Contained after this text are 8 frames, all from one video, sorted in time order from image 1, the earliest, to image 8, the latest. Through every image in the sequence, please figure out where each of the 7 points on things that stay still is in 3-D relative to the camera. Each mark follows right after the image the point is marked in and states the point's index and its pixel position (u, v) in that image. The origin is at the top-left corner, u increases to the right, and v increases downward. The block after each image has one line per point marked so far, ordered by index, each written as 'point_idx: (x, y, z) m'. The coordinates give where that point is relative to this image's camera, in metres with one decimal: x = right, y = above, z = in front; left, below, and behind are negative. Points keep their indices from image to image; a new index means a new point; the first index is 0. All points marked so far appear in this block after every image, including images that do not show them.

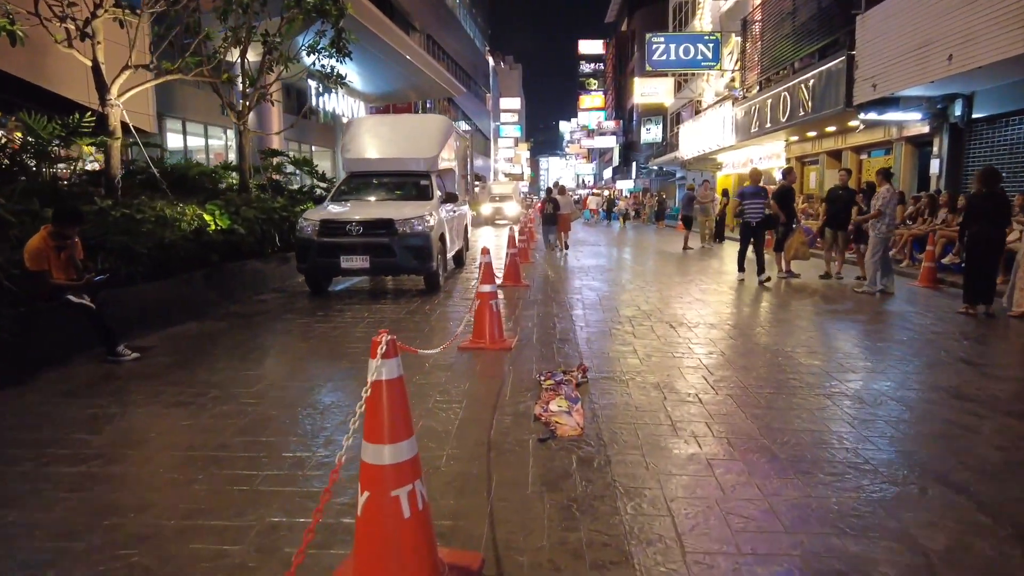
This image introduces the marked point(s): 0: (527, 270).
0: (+0.3, +0.4, +13.9) m
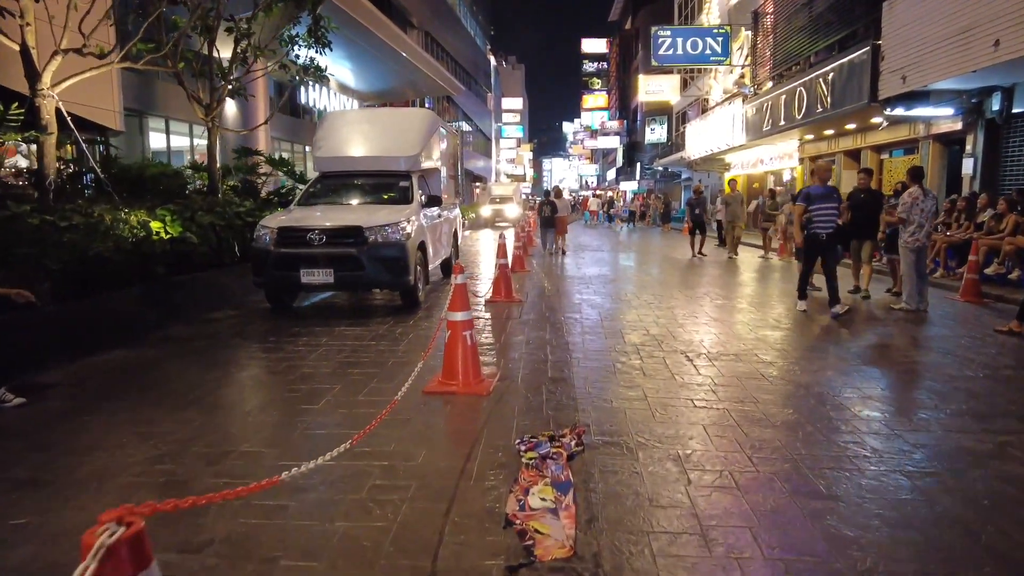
0: (+0.2, +0.1, +12.6) m
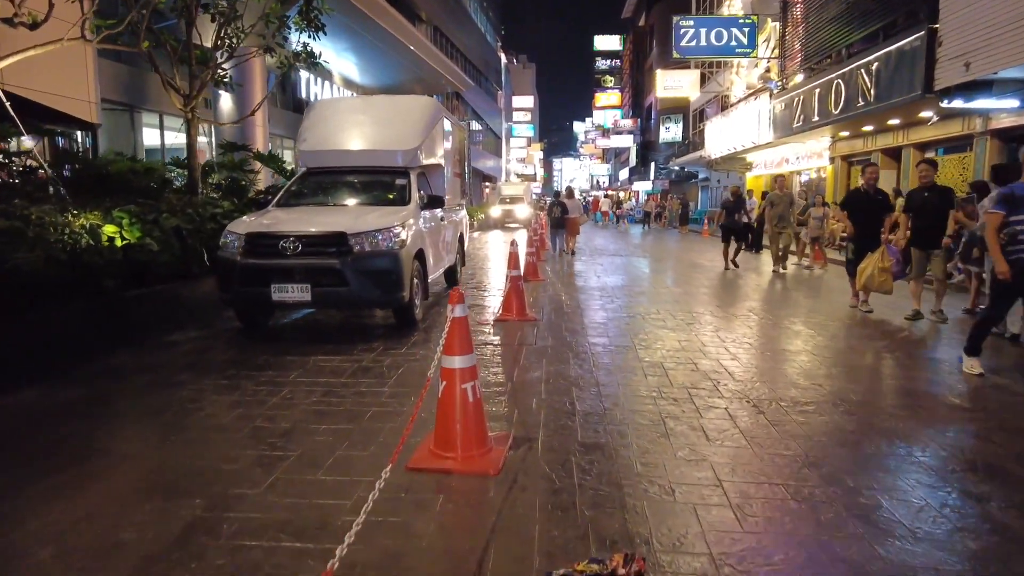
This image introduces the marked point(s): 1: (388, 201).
0: (+0.4, -0.1, +11.2) m
1: (-1.7, +1.2, +8.8) m
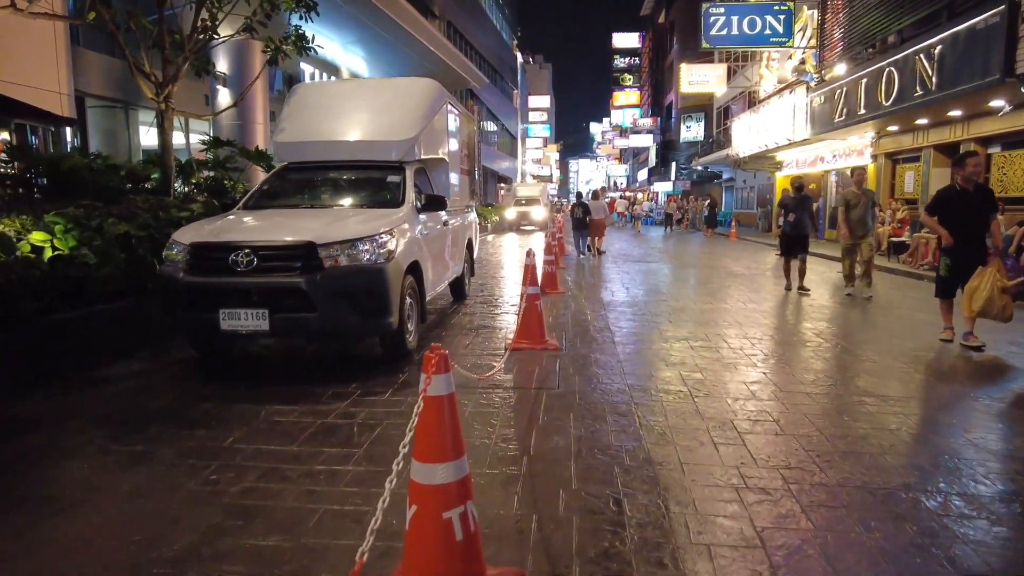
0: (+0.6, -0.3, +9.6) m
1: (-1.5, +0.9, +7.3) m
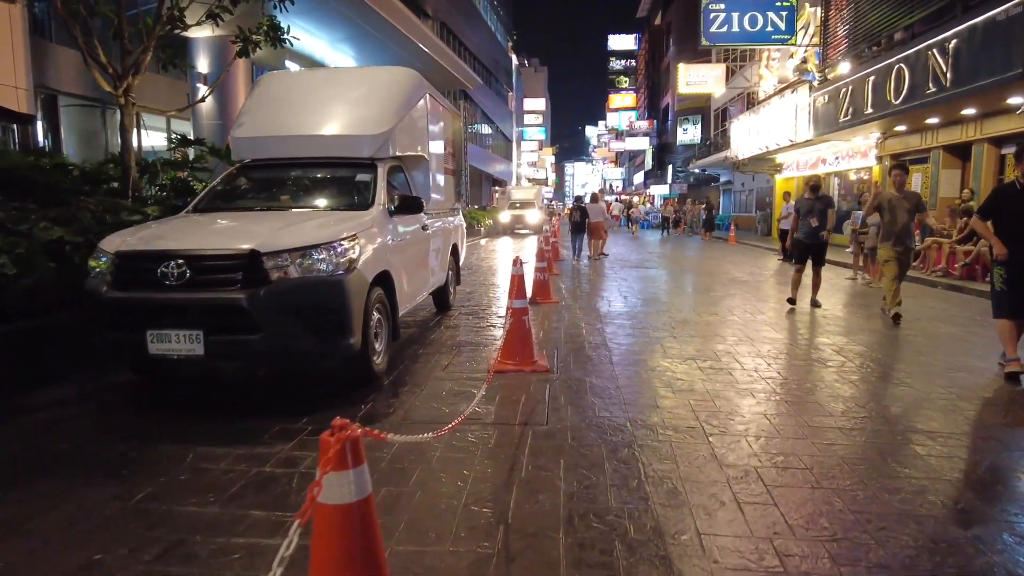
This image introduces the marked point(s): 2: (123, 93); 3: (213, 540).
0: (+0.4, -0.4, +8.8) m
1: (-1.6, +0.8, +6.4) m
2: (-5.7, +2.9, +9.7) m
3: (-1.4, -1.2, +3.1) m
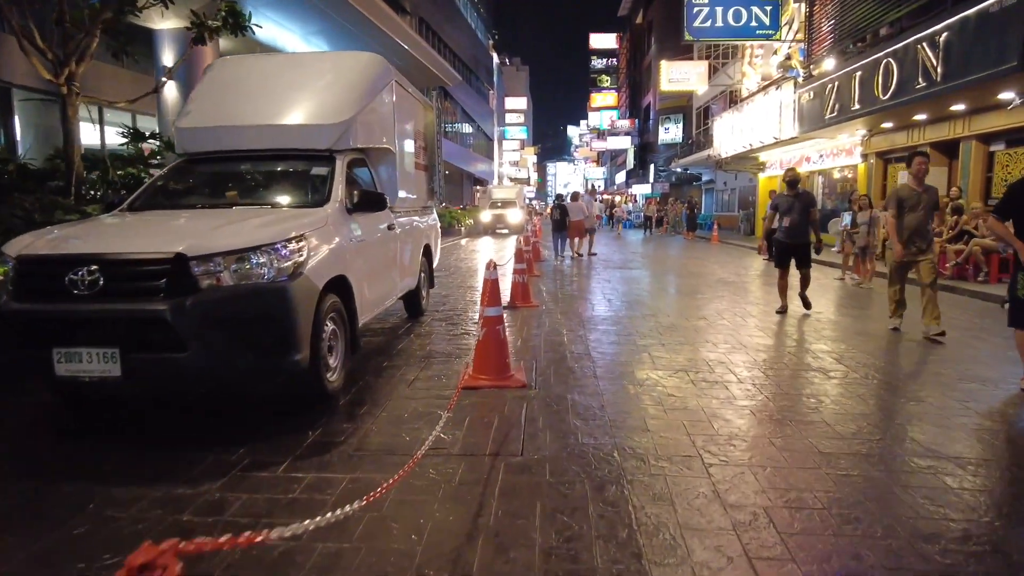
0: (+0.2, -0.5, +8.2) m
1: (-1.9, +0.8, +5.8) m
2: (-6.1, +2.8, +9.0) m
3: (-1.5, -1.2, +2.4) m
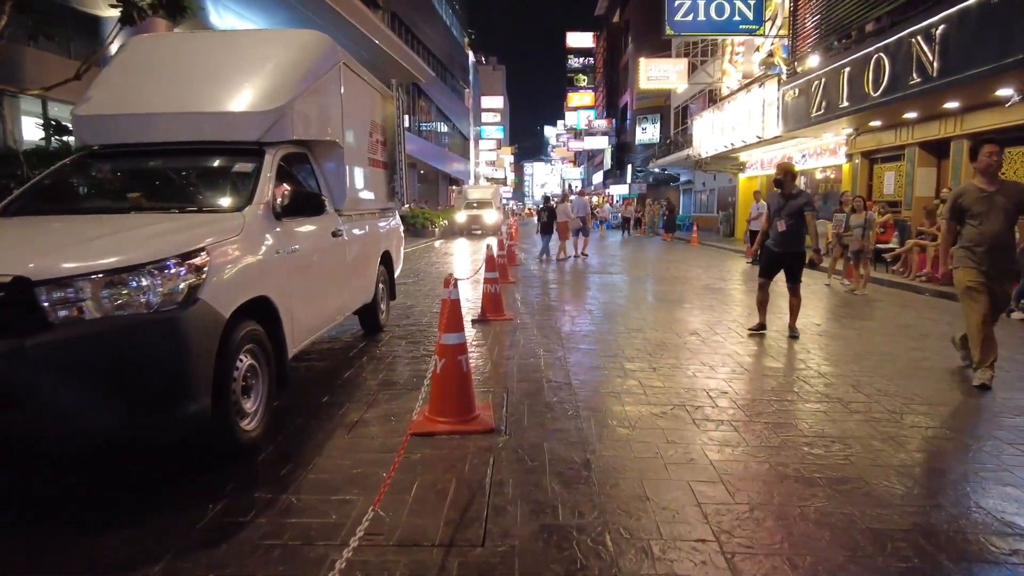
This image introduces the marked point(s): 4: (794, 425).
0: (-0.2, -0.6, +7.2) m
1: (-2.1, +0.6, +4.8) m
2: (-6.4, +2.6, +7.8) m
3: (-1.7, -1.4, +1.4) m
4: (+2.0, -1.0, +4.6) m
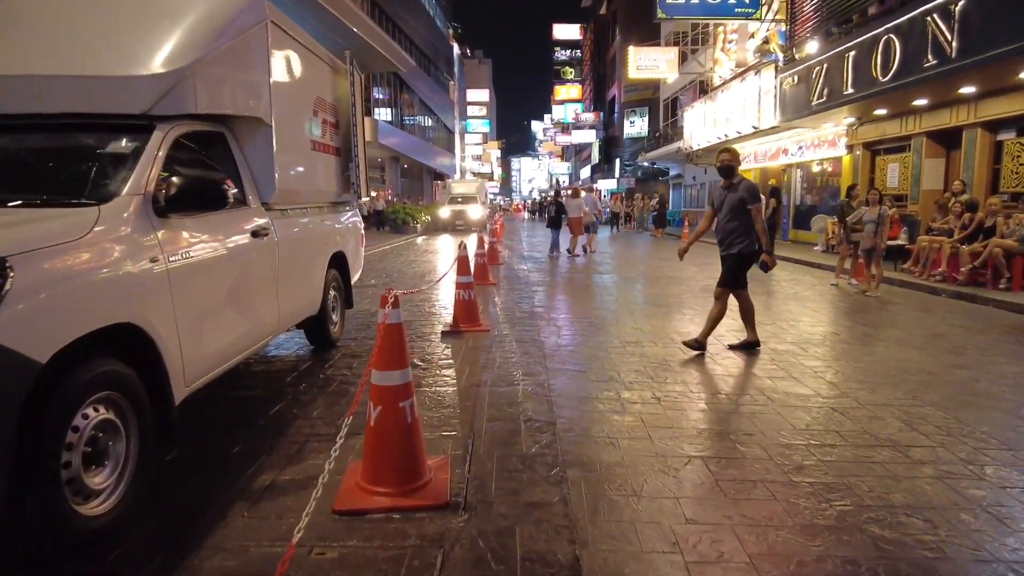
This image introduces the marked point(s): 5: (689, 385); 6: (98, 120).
0: (-0.4, -0.7, +6.0) m
1: (-2.3, +0.5, +3.5) m
2: (-6.7, +2.5, +6.5) m
3: (-1.8, -1.5, +0.2) m
4: (+1.8, -1.1, +3.5) m
5: (+1.5, -0.9, +5.4) m
6: (-2.5, +1.0, +4.1) m
